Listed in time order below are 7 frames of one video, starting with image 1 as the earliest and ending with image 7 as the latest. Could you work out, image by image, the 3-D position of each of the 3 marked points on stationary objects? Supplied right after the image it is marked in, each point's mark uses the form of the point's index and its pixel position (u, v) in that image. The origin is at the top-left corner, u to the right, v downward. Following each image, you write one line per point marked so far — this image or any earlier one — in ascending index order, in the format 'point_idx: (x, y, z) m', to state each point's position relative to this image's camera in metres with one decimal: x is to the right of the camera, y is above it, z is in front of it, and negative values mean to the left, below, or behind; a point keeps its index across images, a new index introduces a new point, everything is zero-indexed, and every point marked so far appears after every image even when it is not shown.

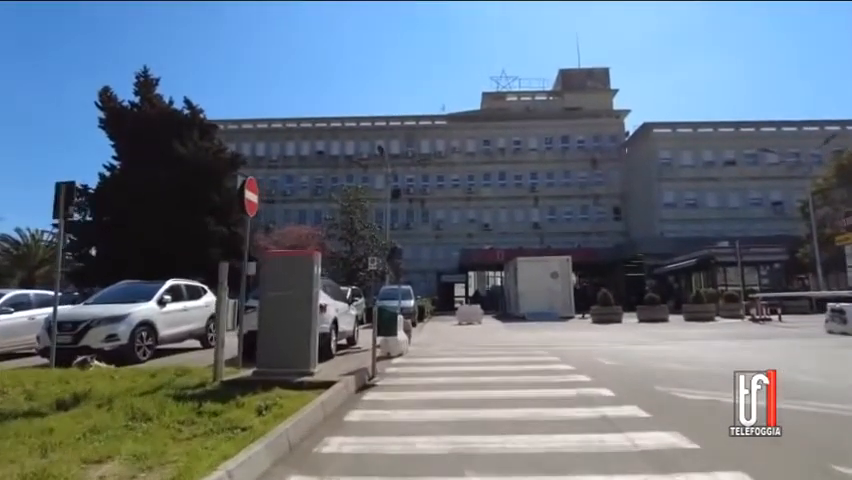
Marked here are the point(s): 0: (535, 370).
0: (+1.6, -2.0, +10.0) m
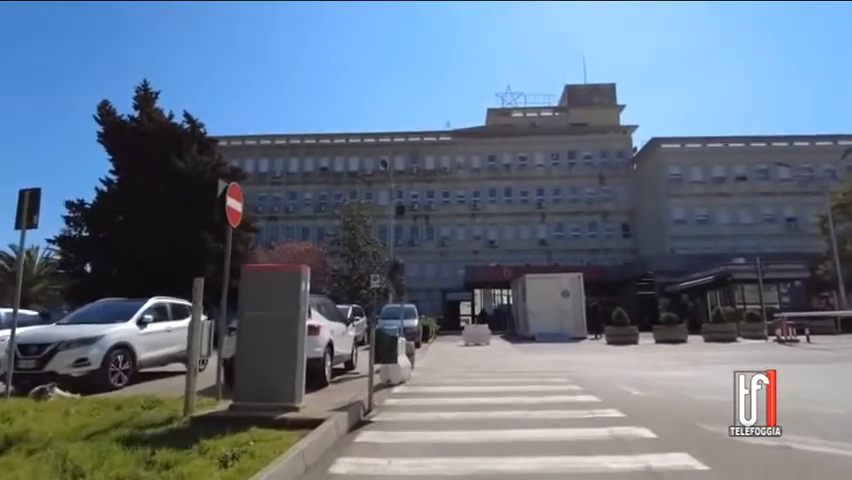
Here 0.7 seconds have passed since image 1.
0: (+1.7, -2.2, +8.8) m
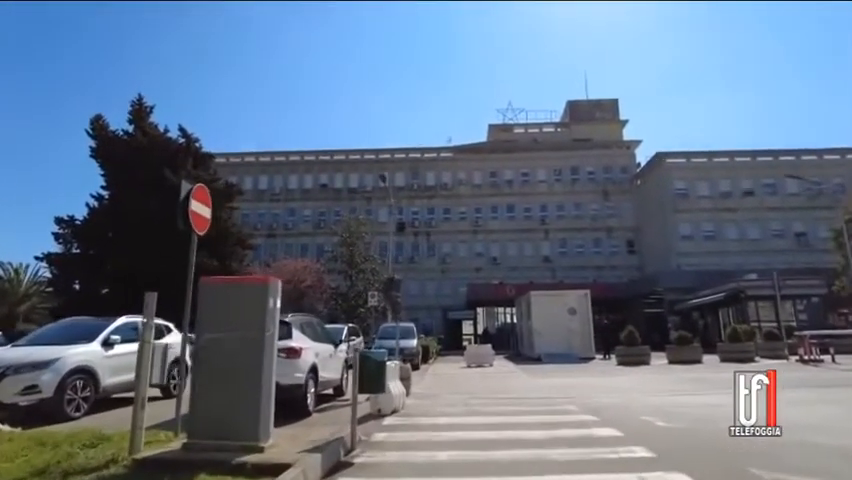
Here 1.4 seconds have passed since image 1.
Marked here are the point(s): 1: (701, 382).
0: (+1.6, -2.3, +7.6) m
1: (+6.1, -3.2, +14.8) m
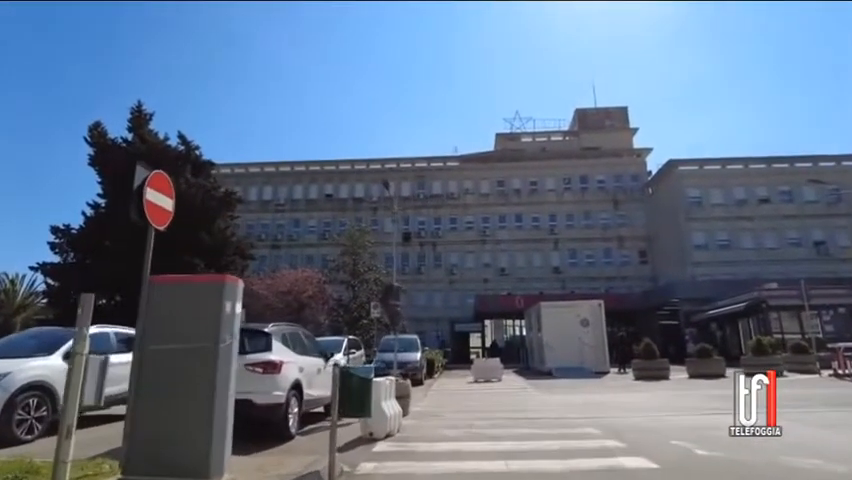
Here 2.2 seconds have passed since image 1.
0: (+1.6, -2.2, +6.4) m
1: (+6.2, -3.3, +13.5) m
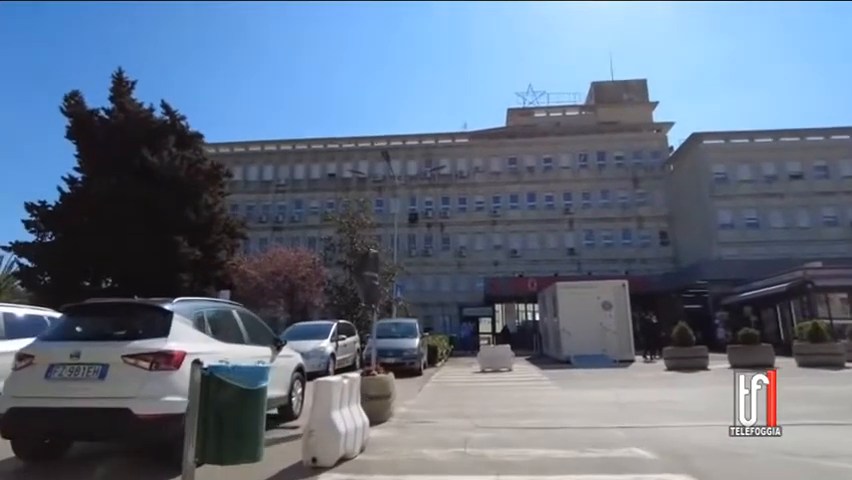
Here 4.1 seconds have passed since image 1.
0: (+1.3, -1.7, +3.6) m
1: (+6.0, -2.6, +10.7) m
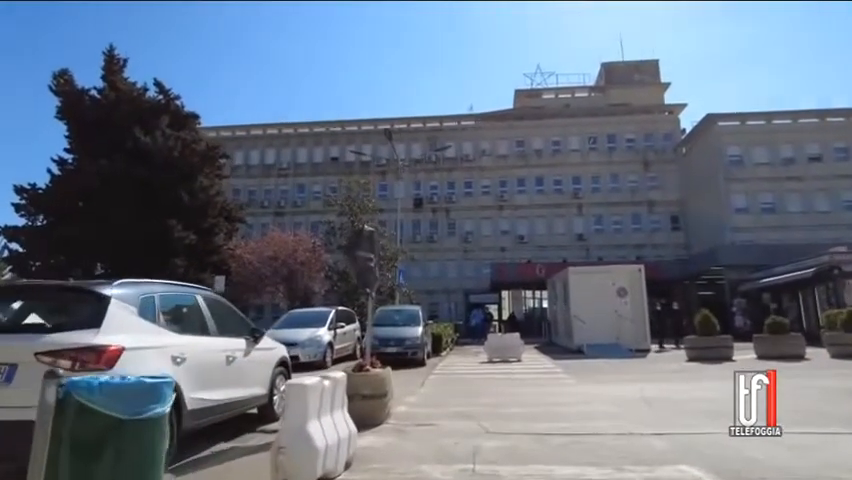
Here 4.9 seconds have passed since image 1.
0: (+1.3, -1.5, +2.4) m
1: (+6.1, -2.2, +9.5) m
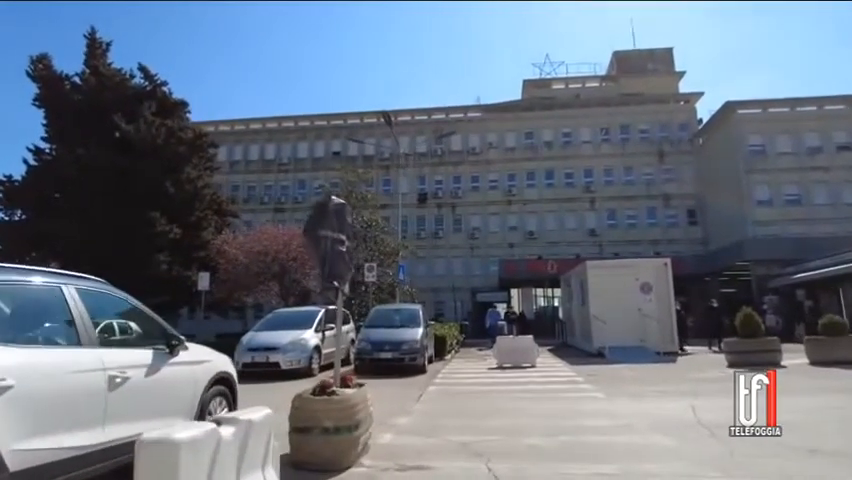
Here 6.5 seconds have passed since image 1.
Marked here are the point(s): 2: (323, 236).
0: (+1.1, -1.2, +0.3) m
1: (+6.0, -2.0, +7.3) m
2: (-0.9, 0.0, +6.1) m
